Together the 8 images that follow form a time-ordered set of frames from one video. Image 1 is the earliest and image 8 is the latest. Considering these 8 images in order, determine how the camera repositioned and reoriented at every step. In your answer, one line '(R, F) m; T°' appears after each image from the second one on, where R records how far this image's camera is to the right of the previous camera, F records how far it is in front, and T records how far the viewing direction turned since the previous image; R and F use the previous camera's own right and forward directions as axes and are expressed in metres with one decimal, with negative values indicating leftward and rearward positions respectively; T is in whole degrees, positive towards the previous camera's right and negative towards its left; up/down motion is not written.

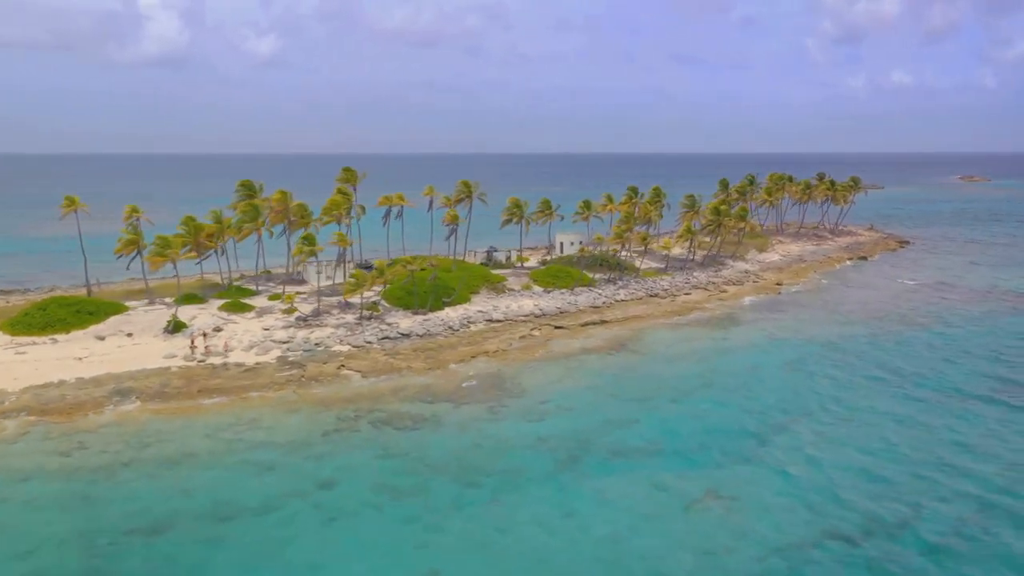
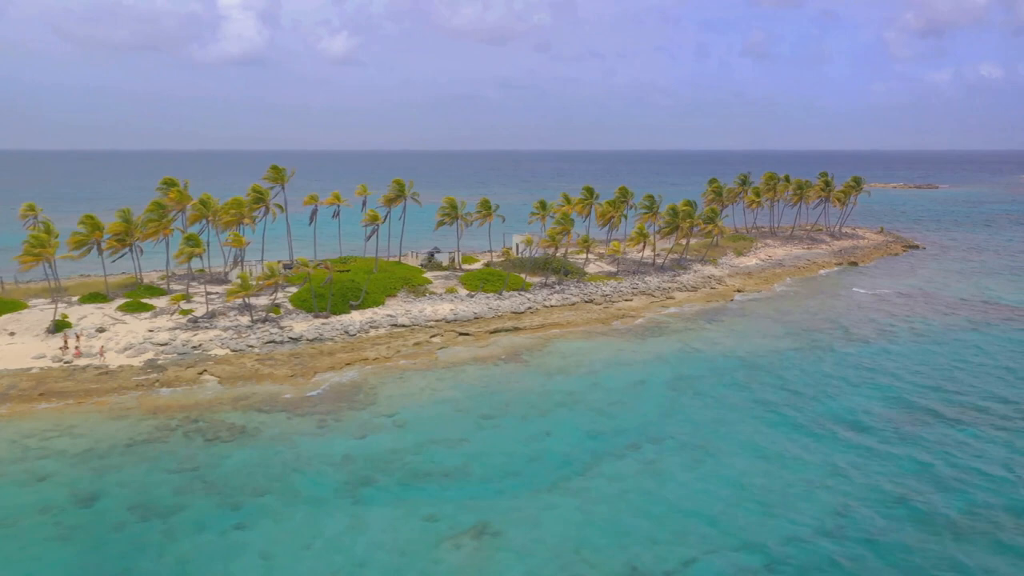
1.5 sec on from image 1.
(+8.0, +1.9) m; -5°
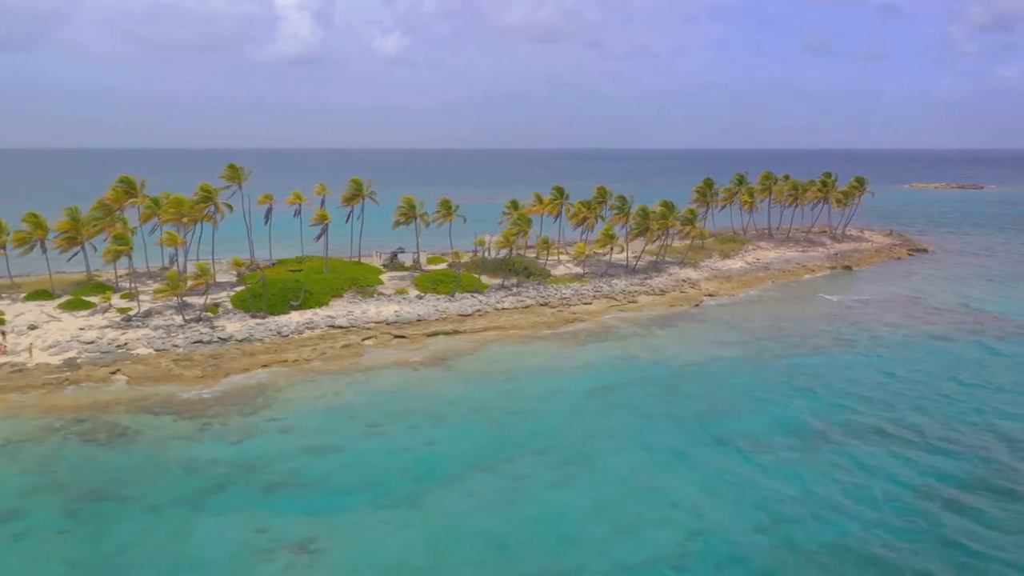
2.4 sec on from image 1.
(+5.4, +1.1) m; -3°
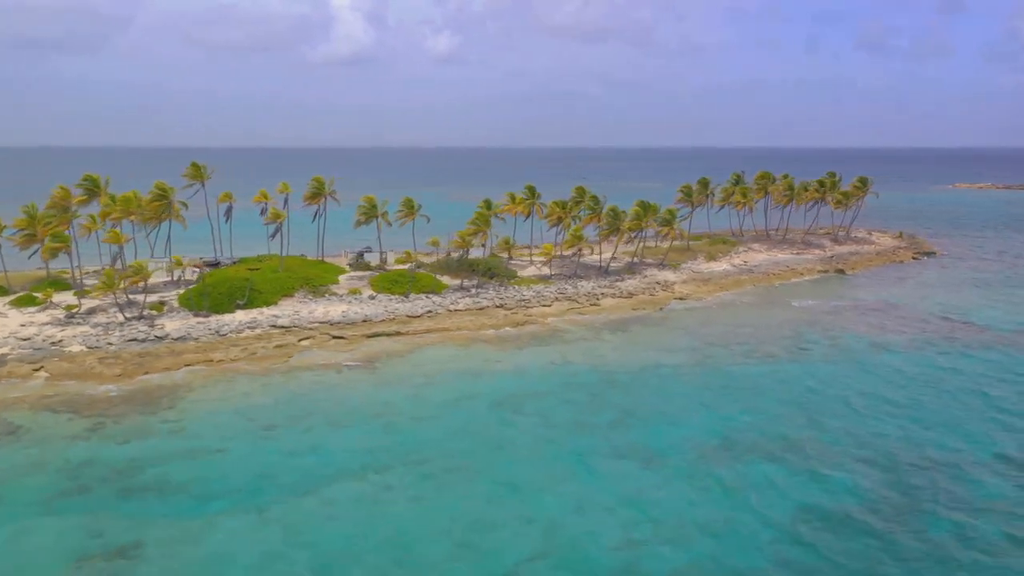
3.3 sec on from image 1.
(+5.1, +1.0) m; -3°
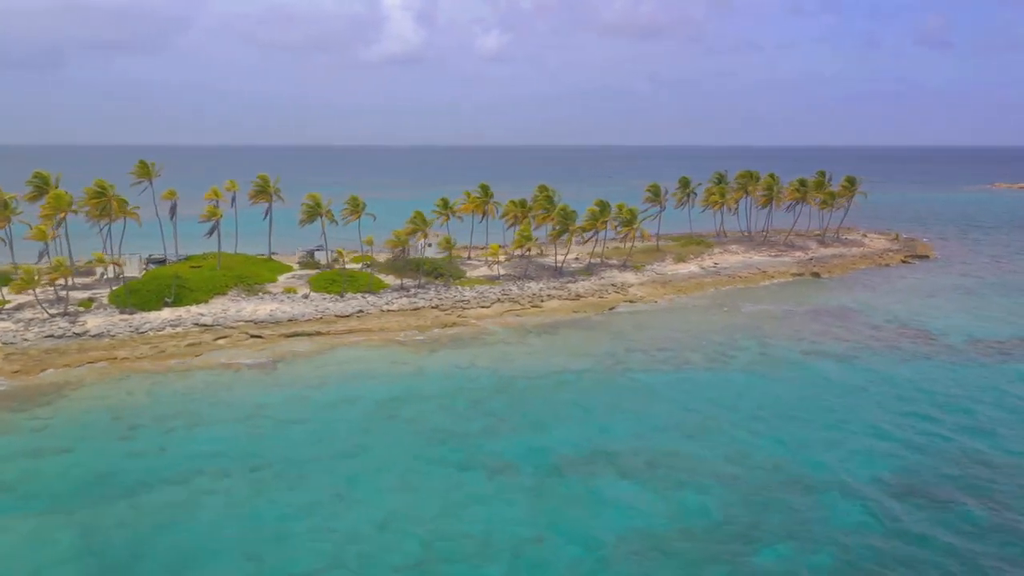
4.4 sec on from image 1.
(+6.0, +1.0) m; -3°
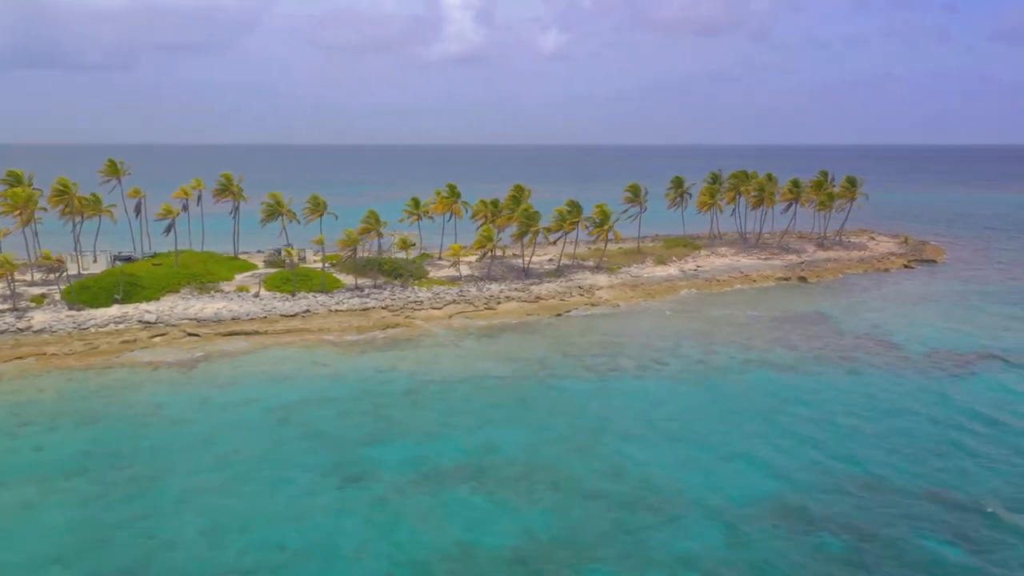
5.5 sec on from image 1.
(+5.5, +1.1) m; -4°
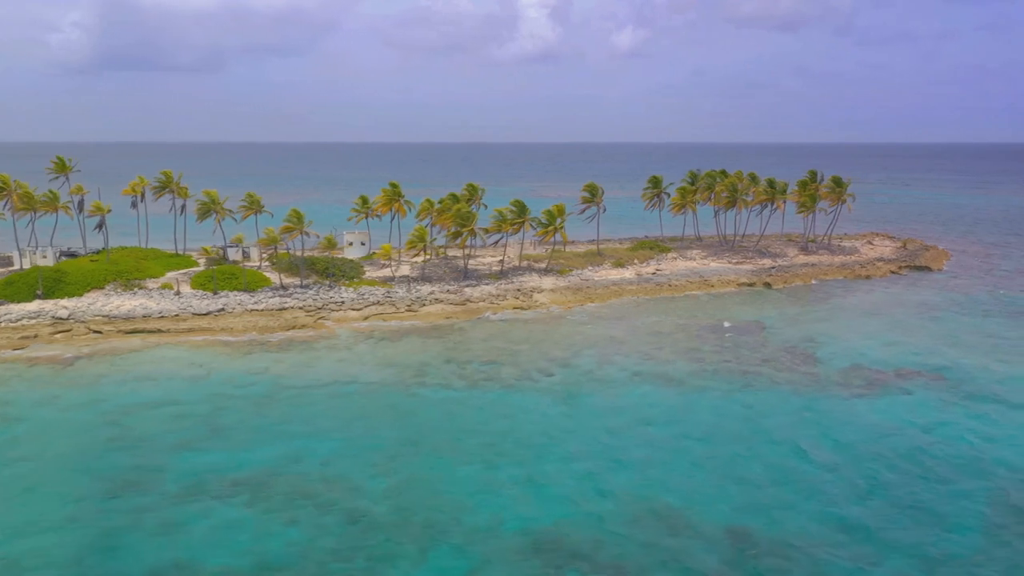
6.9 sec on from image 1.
(+7.8, +1.8) m; -5°
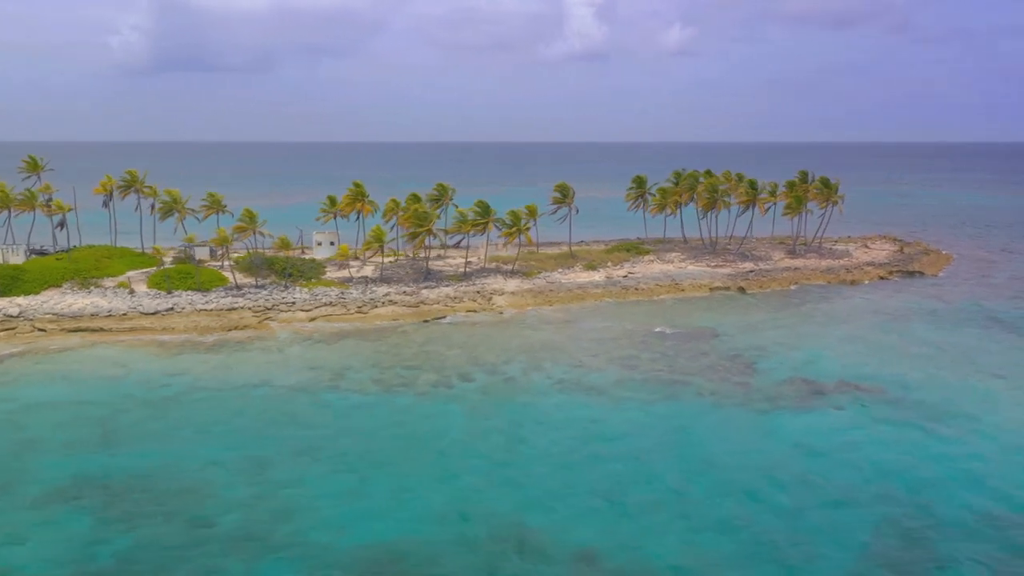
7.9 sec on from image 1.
(+4.8, +1.0) m; -3°
